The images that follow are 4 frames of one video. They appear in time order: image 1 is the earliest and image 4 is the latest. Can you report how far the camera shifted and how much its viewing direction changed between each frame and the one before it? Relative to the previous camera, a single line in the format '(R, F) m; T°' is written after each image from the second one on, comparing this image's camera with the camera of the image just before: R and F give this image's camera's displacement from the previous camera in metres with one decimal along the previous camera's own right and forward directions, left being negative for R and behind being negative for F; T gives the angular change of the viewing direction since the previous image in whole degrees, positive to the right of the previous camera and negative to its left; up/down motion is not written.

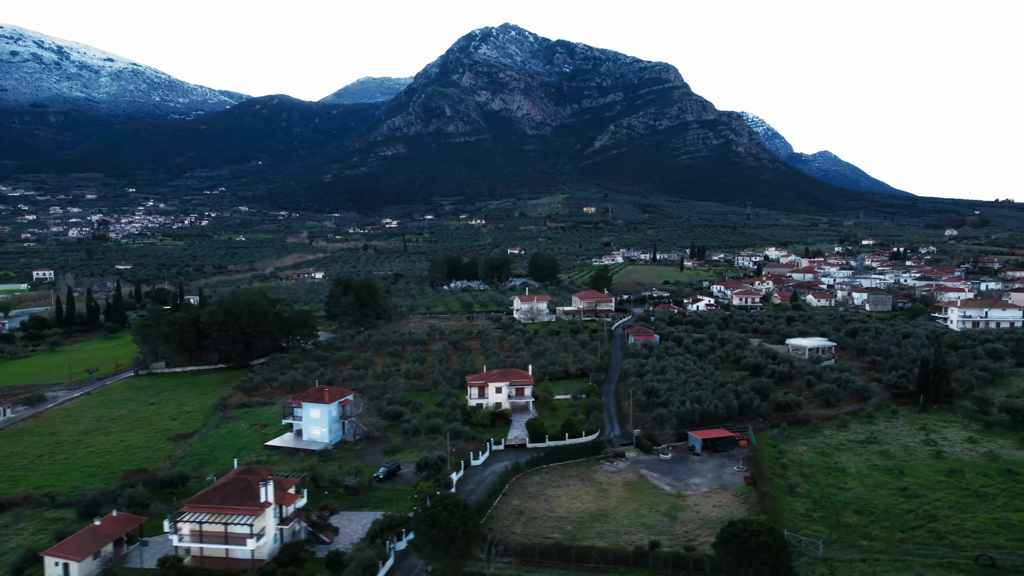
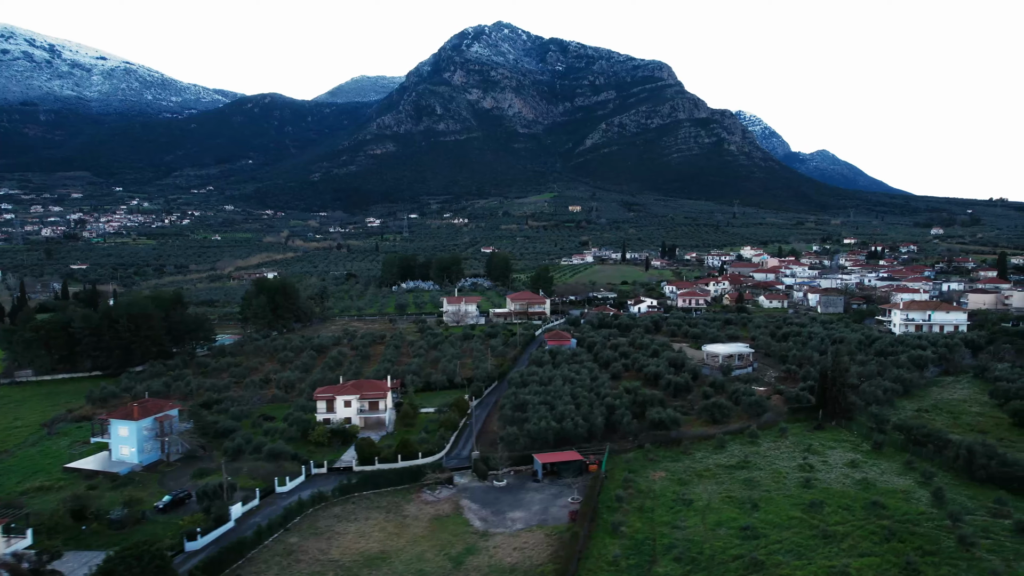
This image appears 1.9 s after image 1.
(+7.1, +3.1) m; 0°
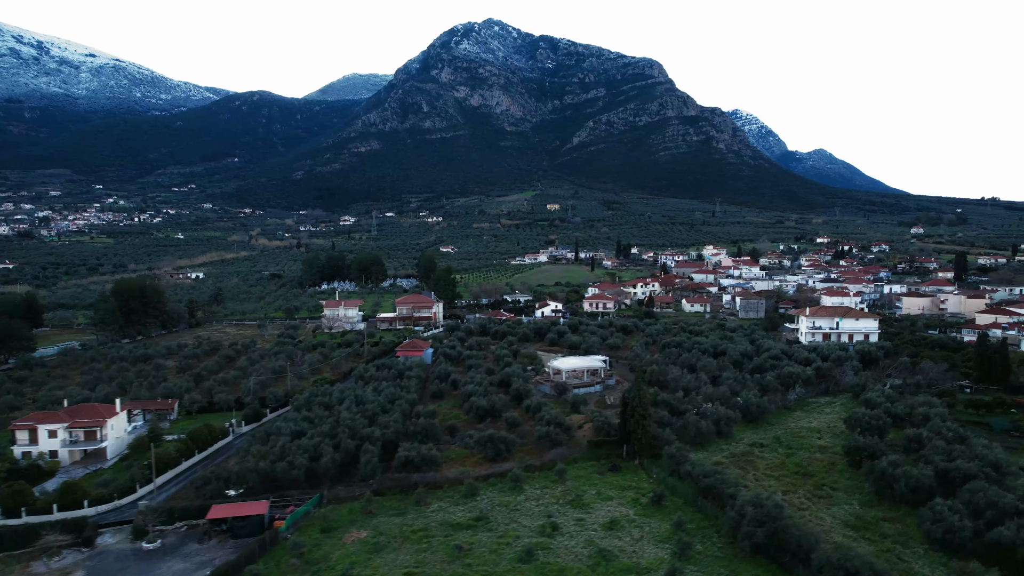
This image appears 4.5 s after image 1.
(+10.3, +5.0) m; 0°
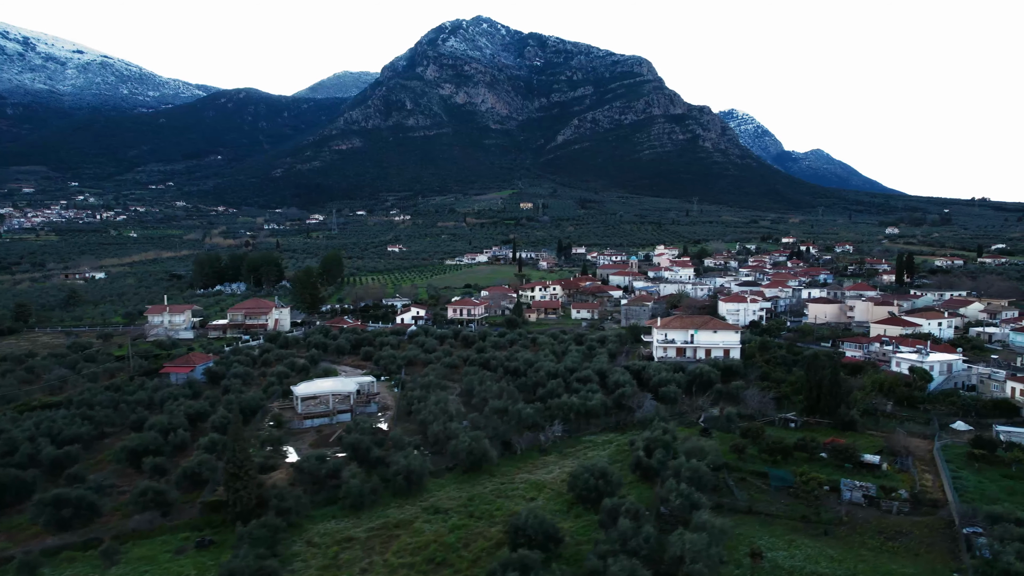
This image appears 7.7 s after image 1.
(+12.2, +6.0) m; 0°
